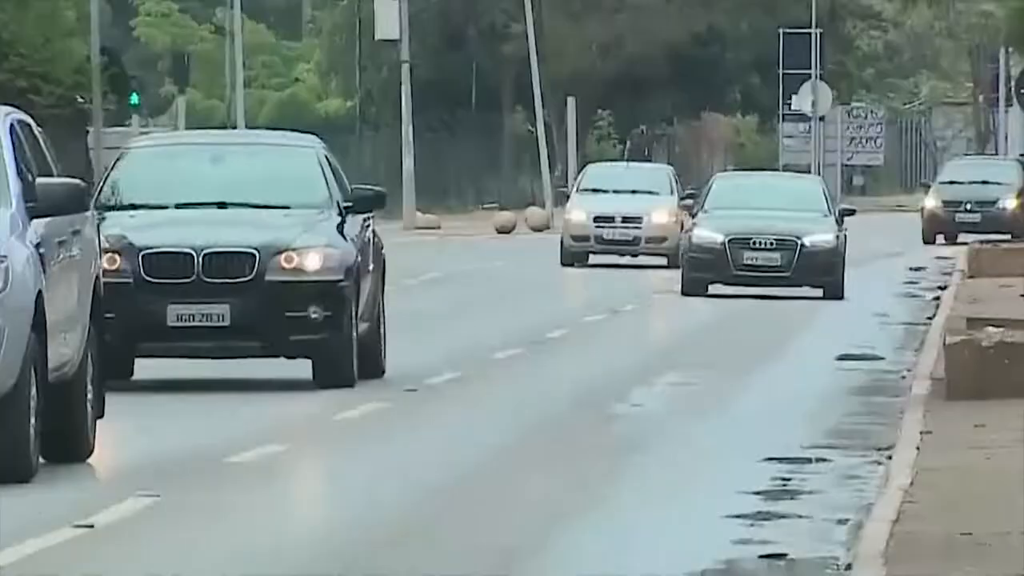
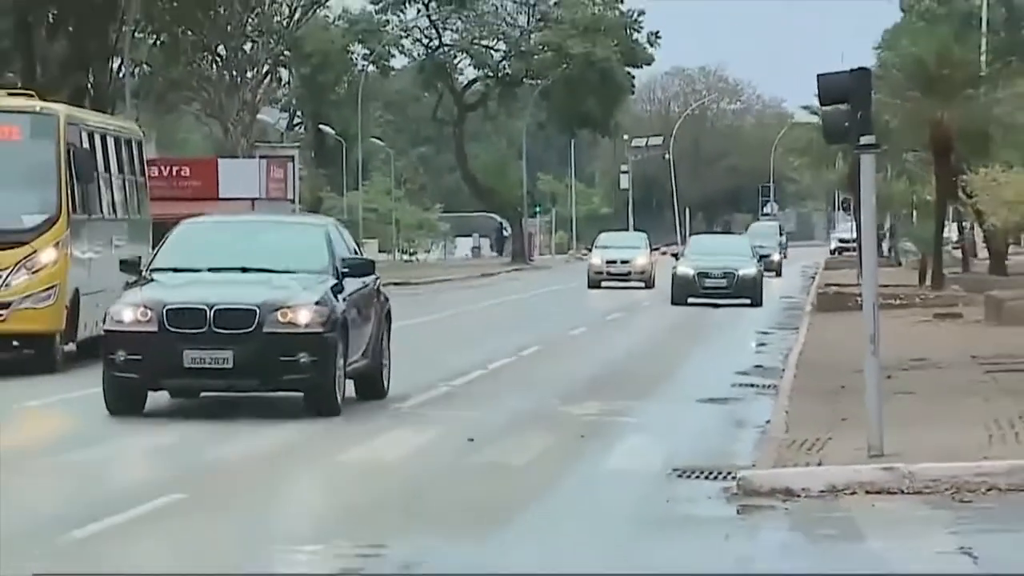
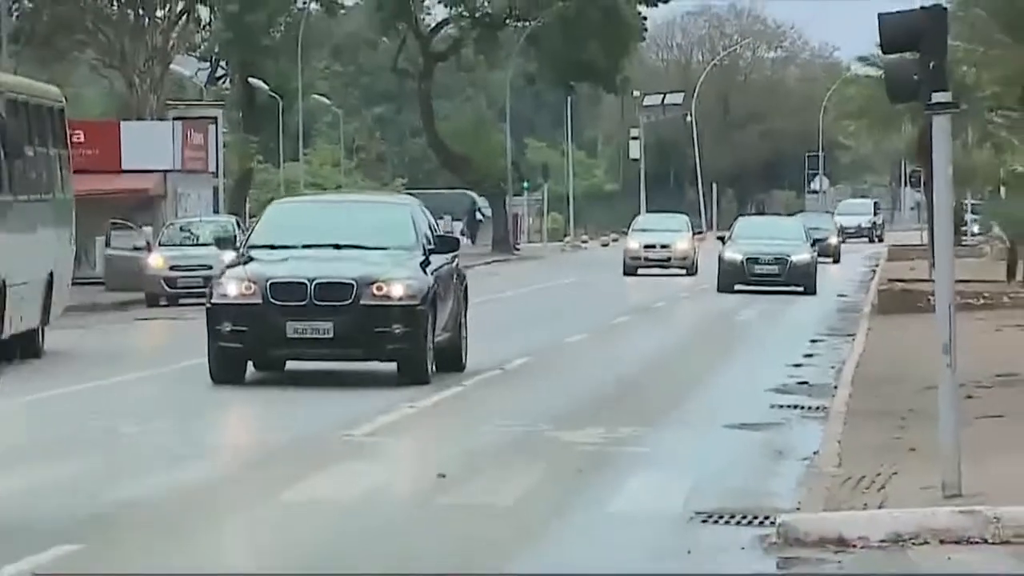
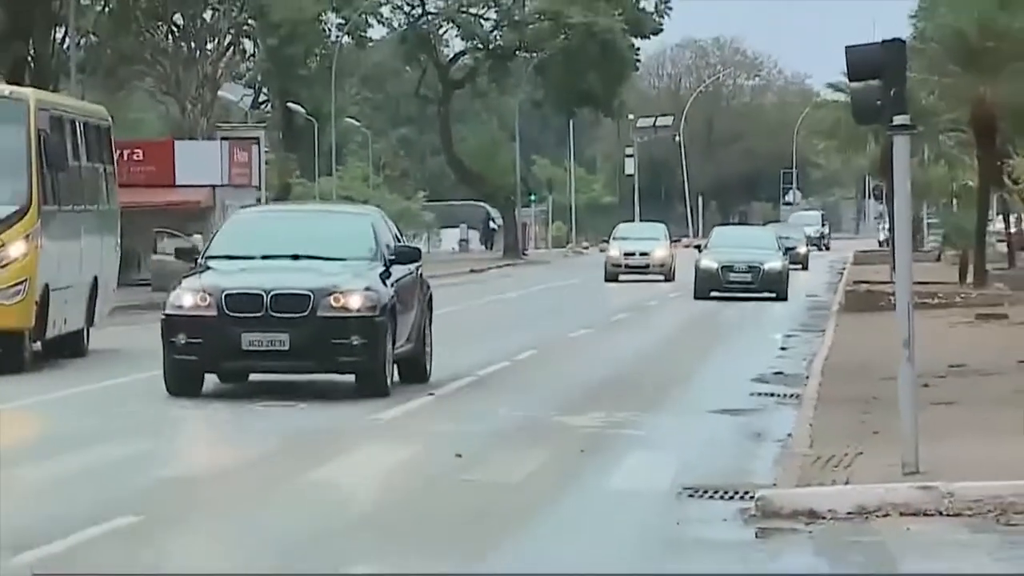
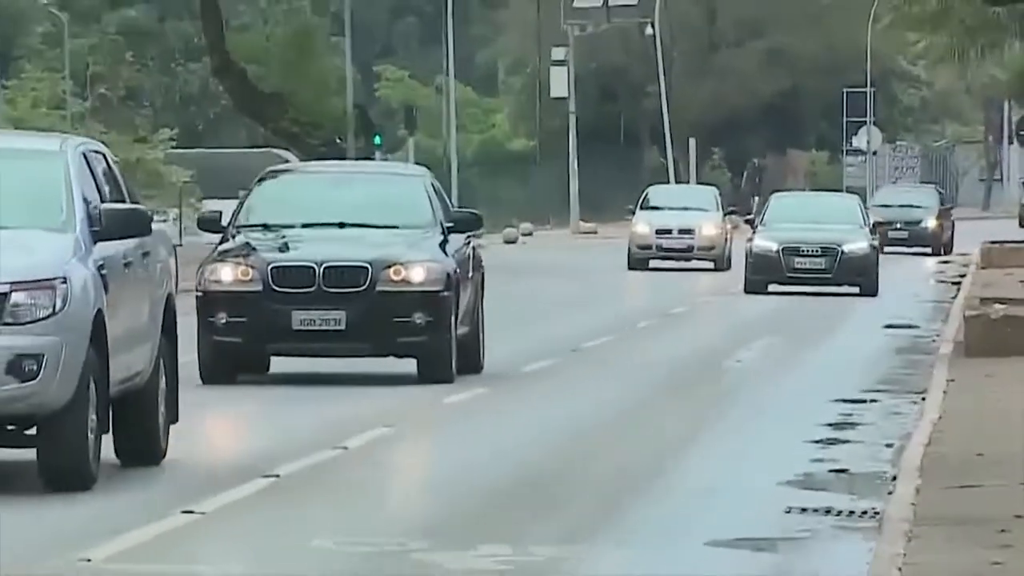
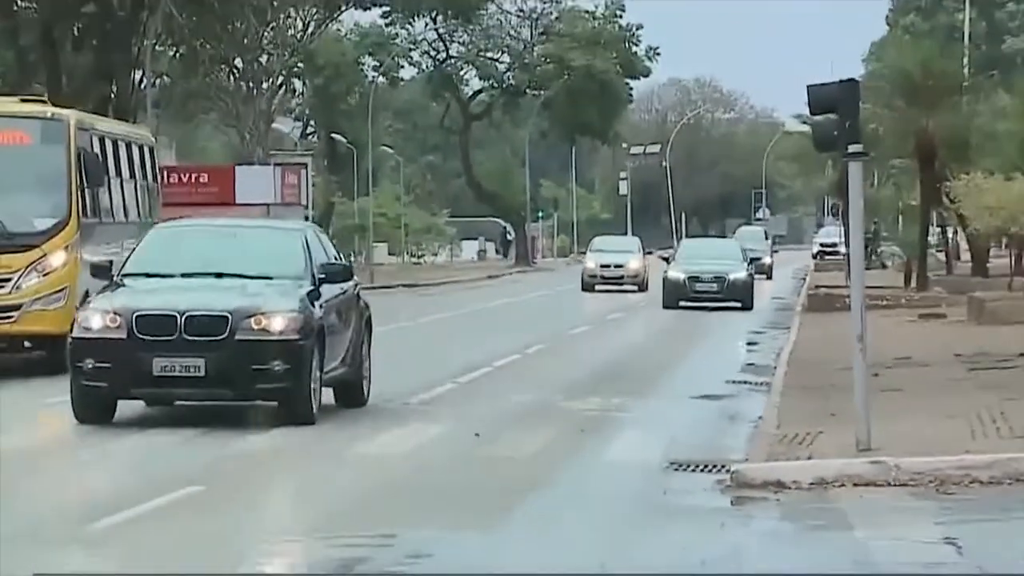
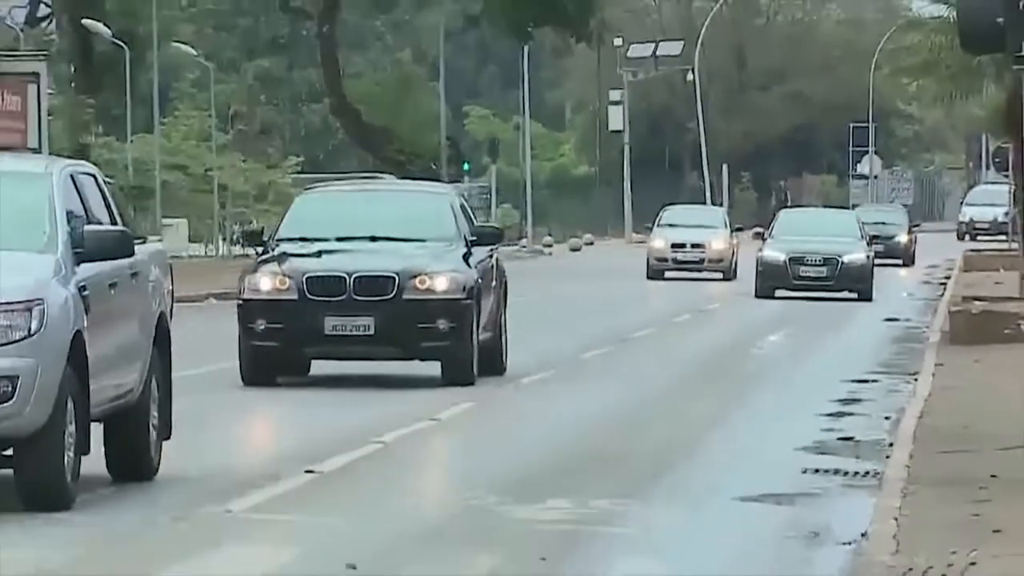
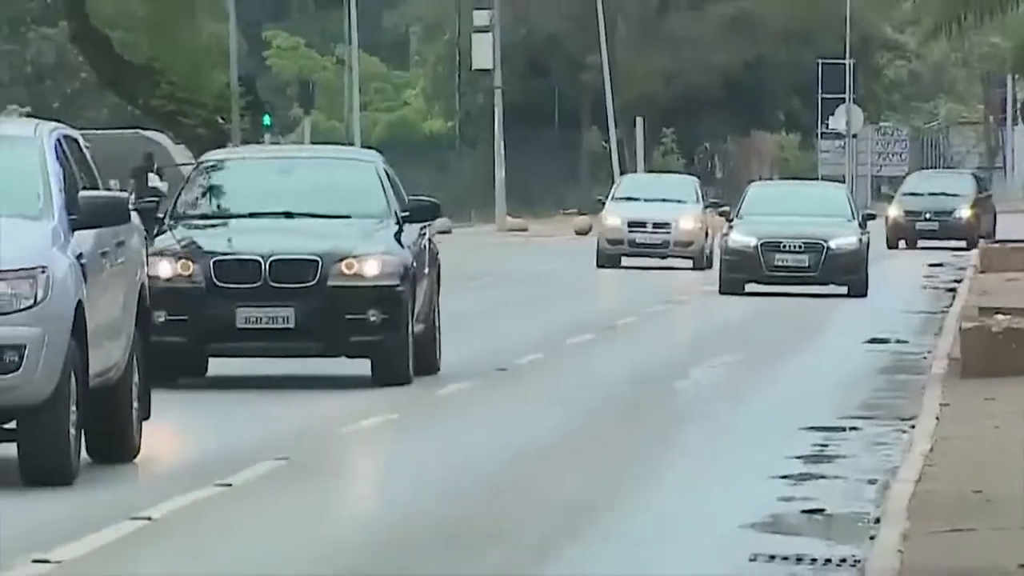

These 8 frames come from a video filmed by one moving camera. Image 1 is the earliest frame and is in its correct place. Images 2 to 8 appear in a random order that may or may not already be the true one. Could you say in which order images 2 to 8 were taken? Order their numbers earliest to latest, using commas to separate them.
8, 5, 7, 3, 4, 2, 6
